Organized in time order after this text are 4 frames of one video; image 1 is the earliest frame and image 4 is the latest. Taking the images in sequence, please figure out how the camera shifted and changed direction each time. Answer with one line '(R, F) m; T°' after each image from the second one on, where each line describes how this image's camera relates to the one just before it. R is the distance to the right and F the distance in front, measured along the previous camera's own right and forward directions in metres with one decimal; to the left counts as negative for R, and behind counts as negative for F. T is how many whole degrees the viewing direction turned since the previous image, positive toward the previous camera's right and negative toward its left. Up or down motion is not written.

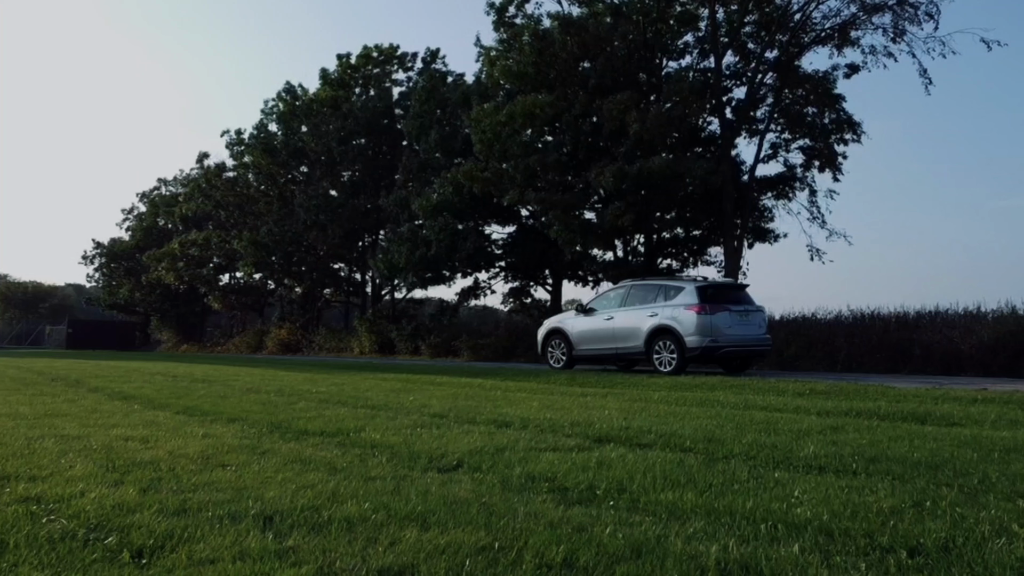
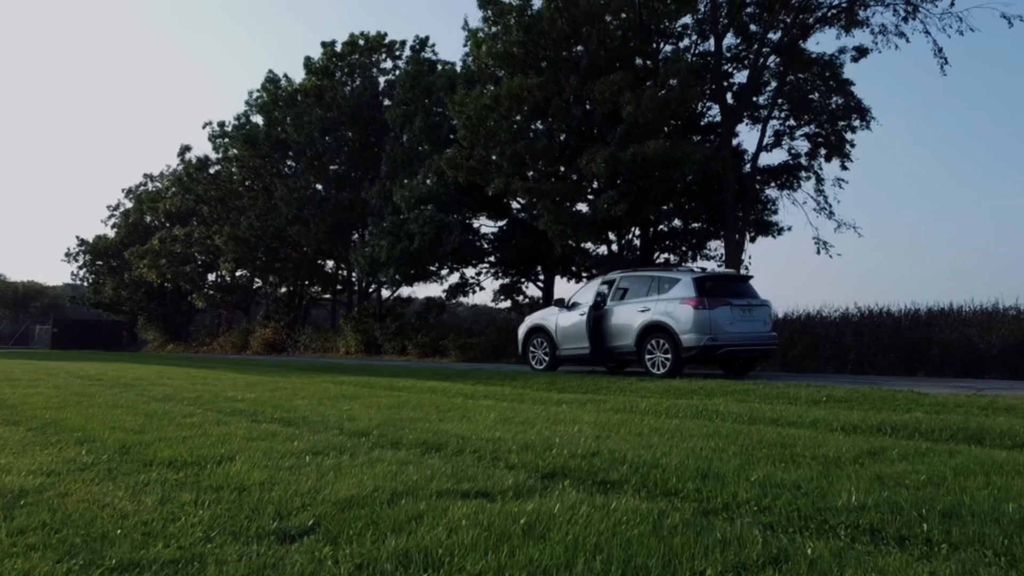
(+0.5, +2.0) m; 0°
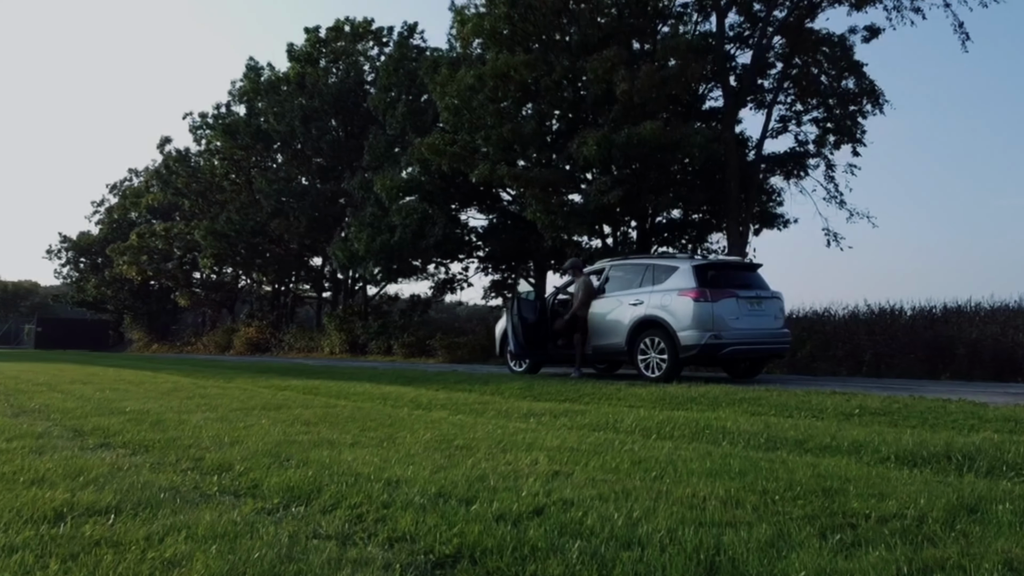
(+0.4, +2.1) m; 0°
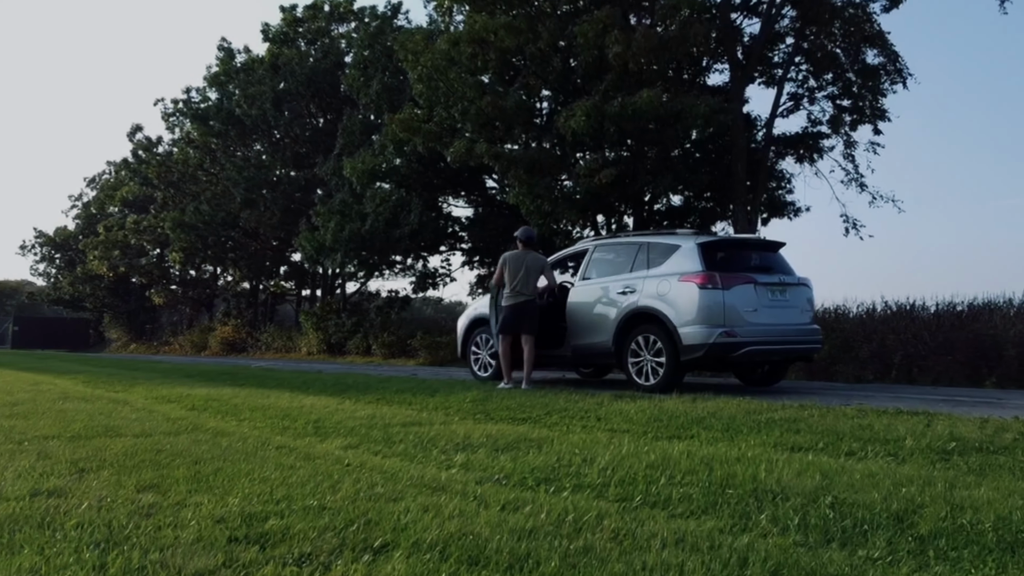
(+0.5, +2.9) m; 0°
